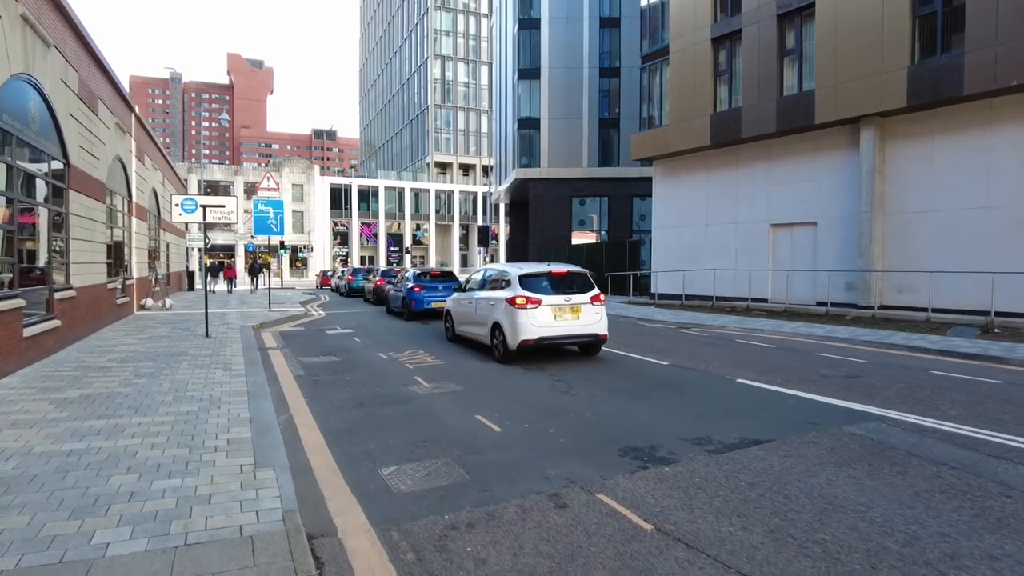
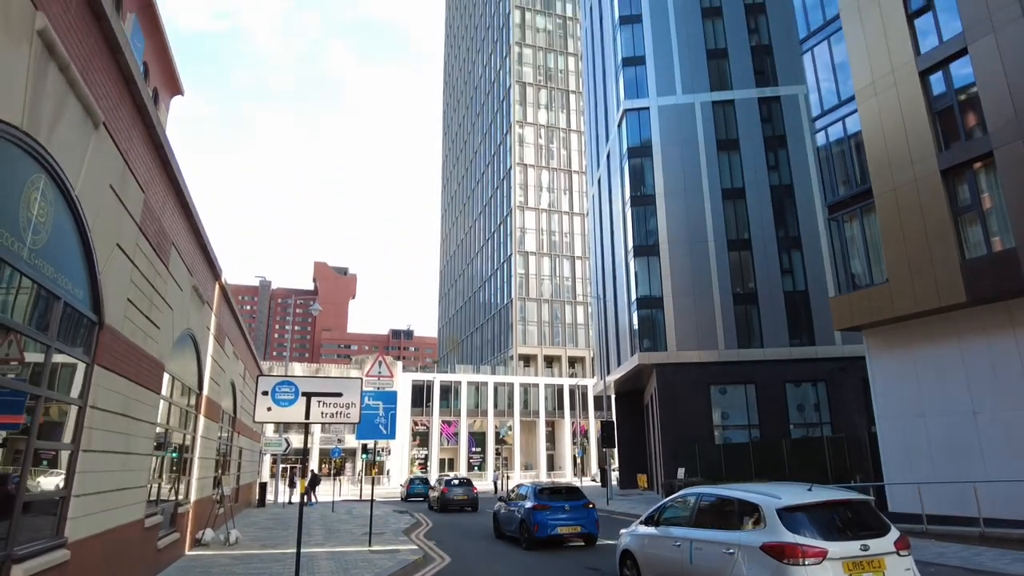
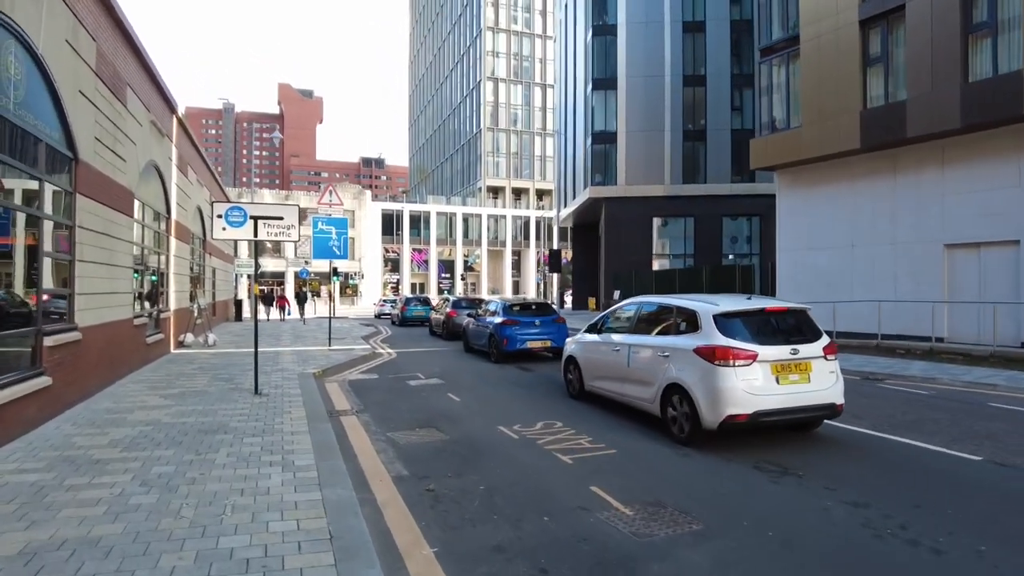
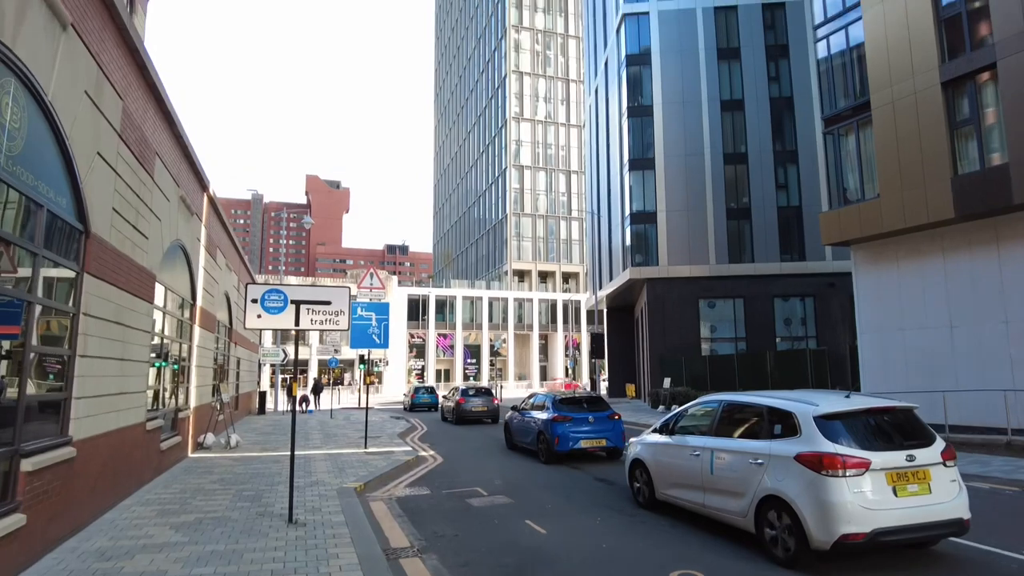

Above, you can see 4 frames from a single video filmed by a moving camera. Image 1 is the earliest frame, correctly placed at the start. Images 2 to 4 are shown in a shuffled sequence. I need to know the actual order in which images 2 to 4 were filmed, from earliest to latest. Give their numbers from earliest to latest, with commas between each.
3, 4, 2
